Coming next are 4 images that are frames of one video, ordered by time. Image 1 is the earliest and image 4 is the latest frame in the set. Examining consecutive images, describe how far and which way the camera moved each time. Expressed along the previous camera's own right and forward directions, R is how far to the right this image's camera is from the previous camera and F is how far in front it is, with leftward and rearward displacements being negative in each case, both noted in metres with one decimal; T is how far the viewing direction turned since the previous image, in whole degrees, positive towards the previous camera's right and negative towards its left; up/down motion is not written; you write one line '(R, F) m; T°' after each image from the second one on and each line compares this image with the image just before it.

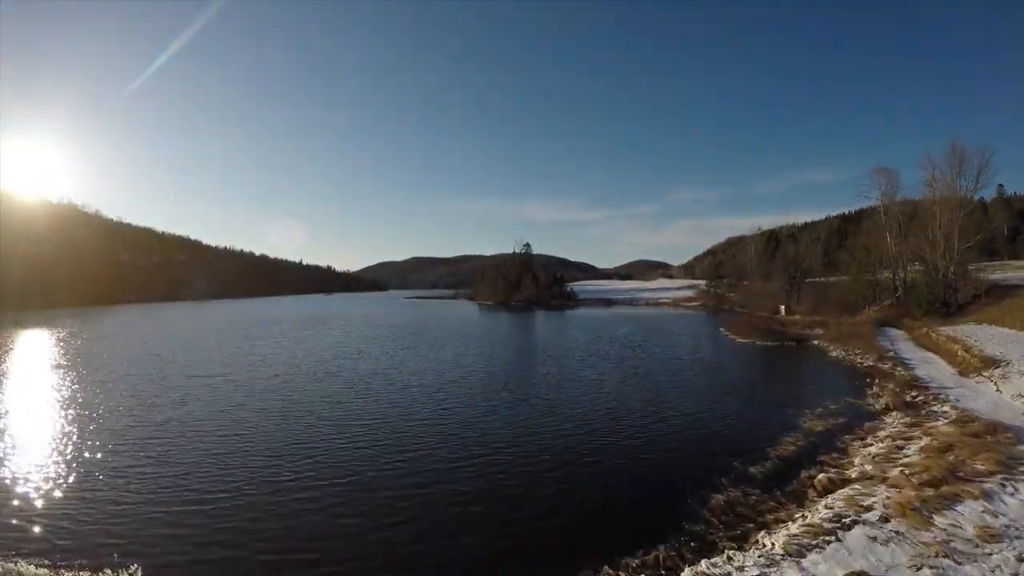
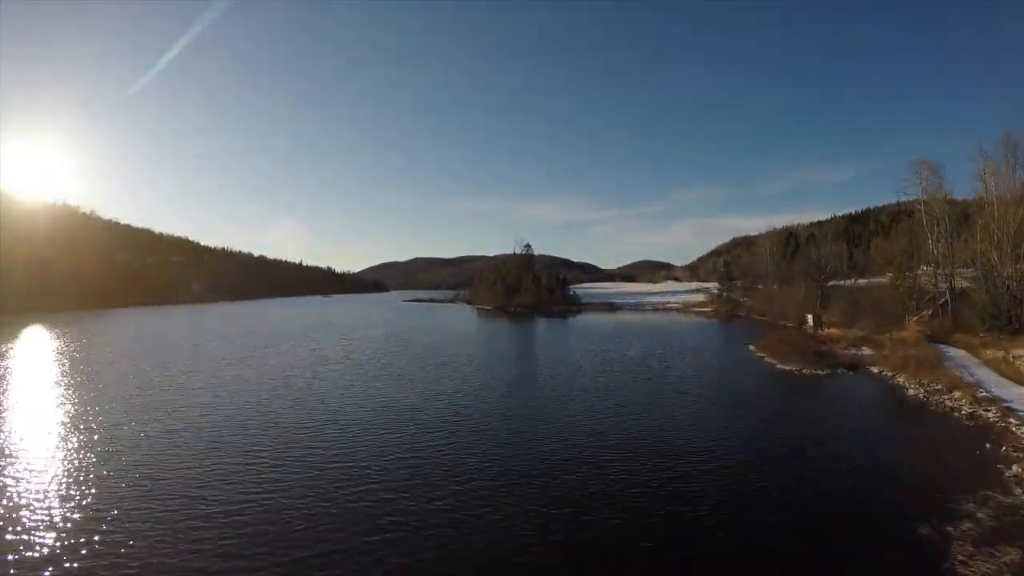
(+0.3, +2.2) m; 0°
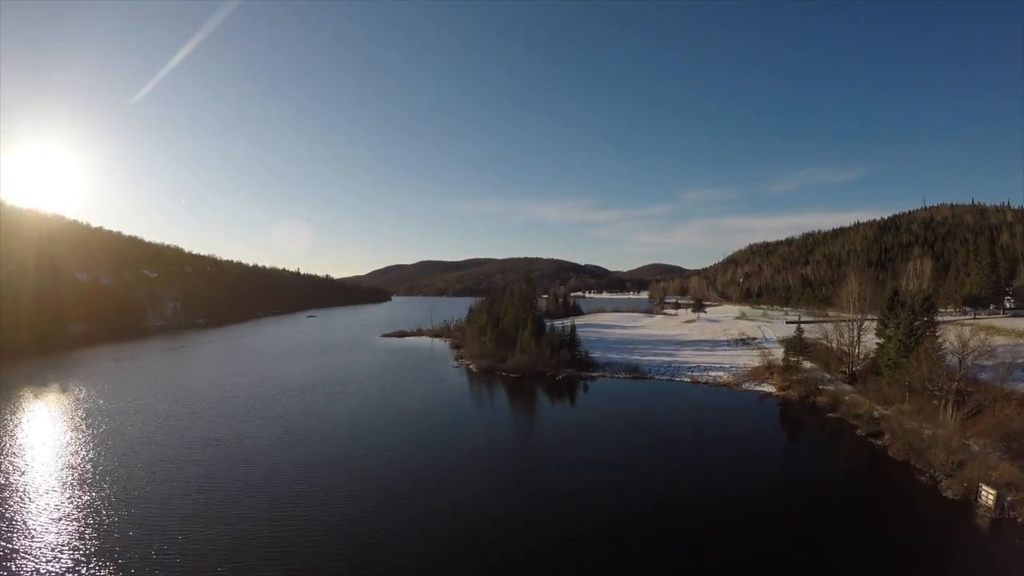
(+0.8, +8.4) m; -1°
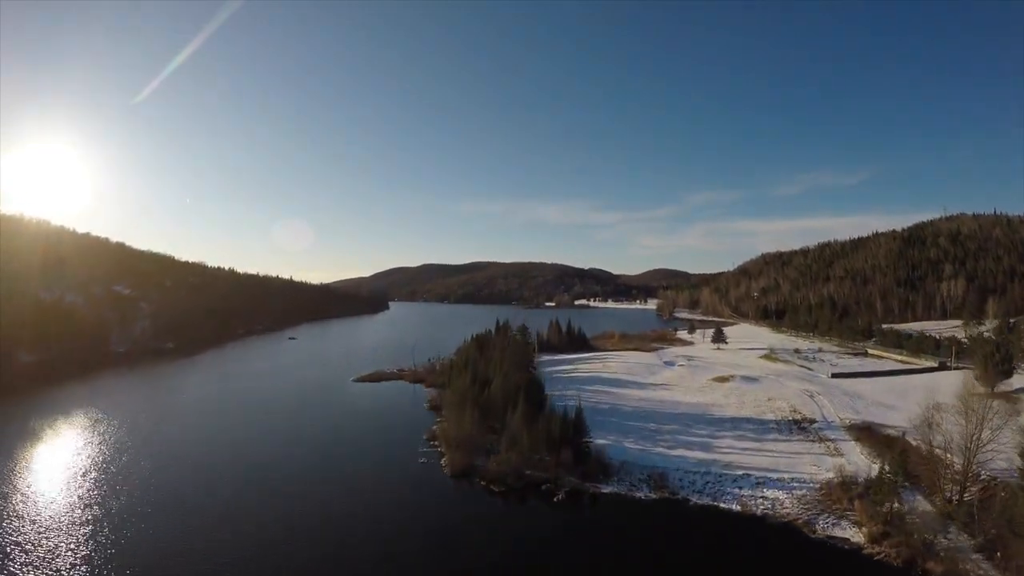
(+0.7, +7.4) m; 0°
